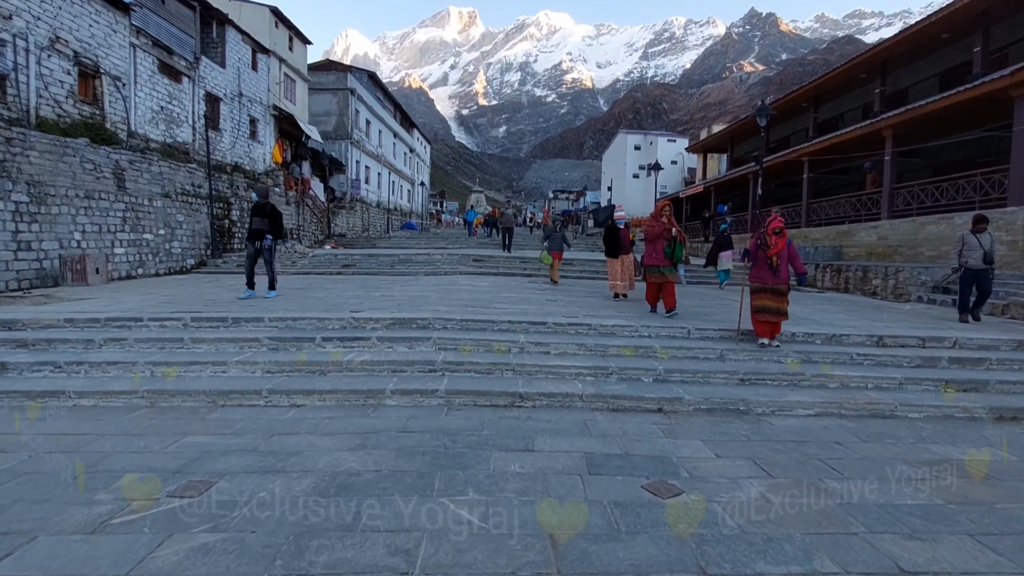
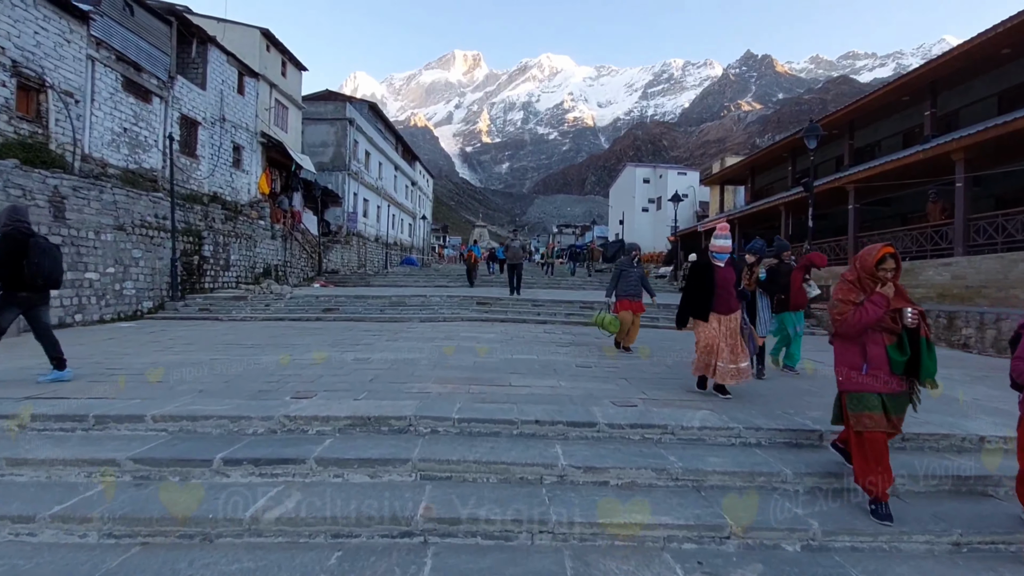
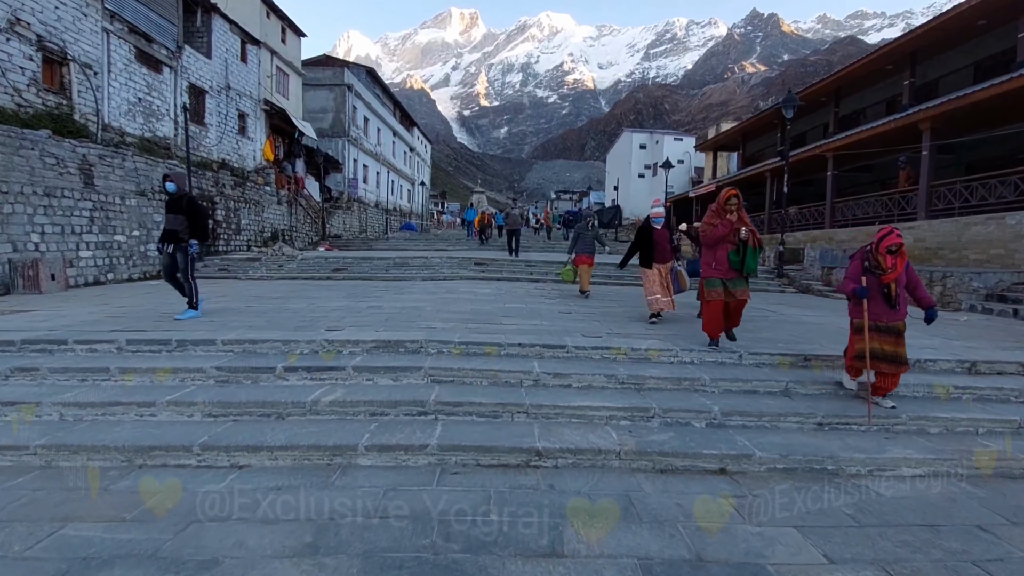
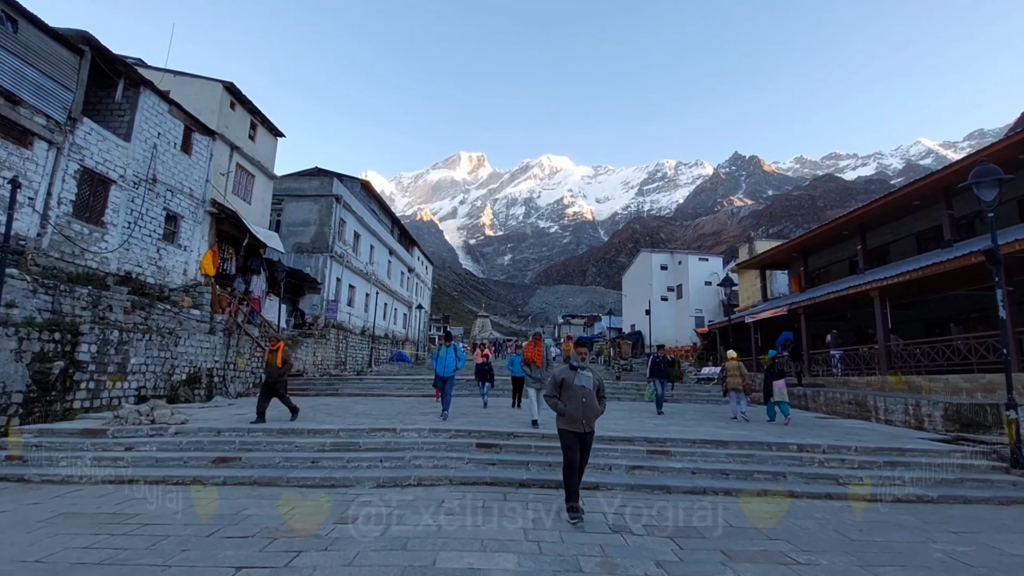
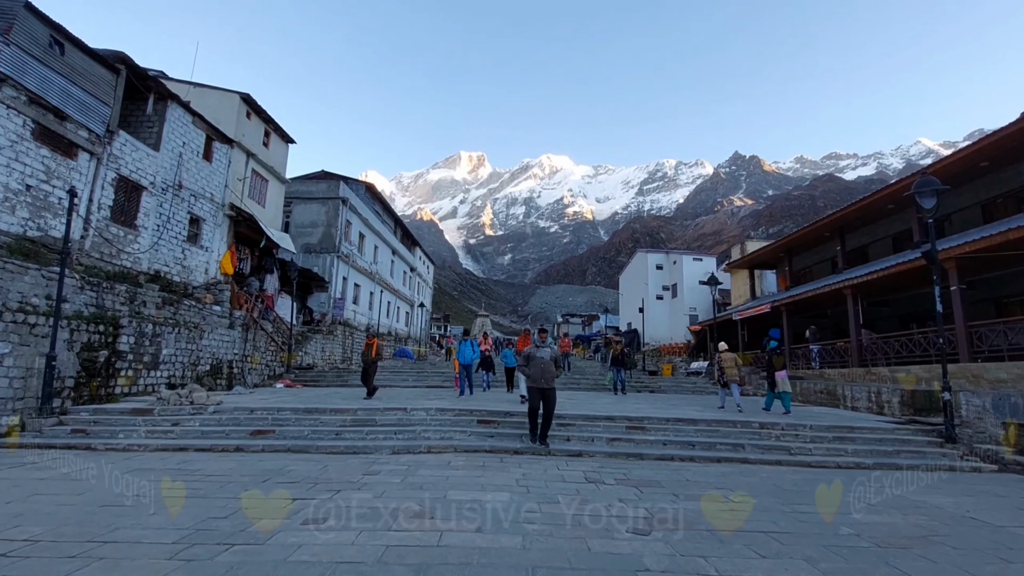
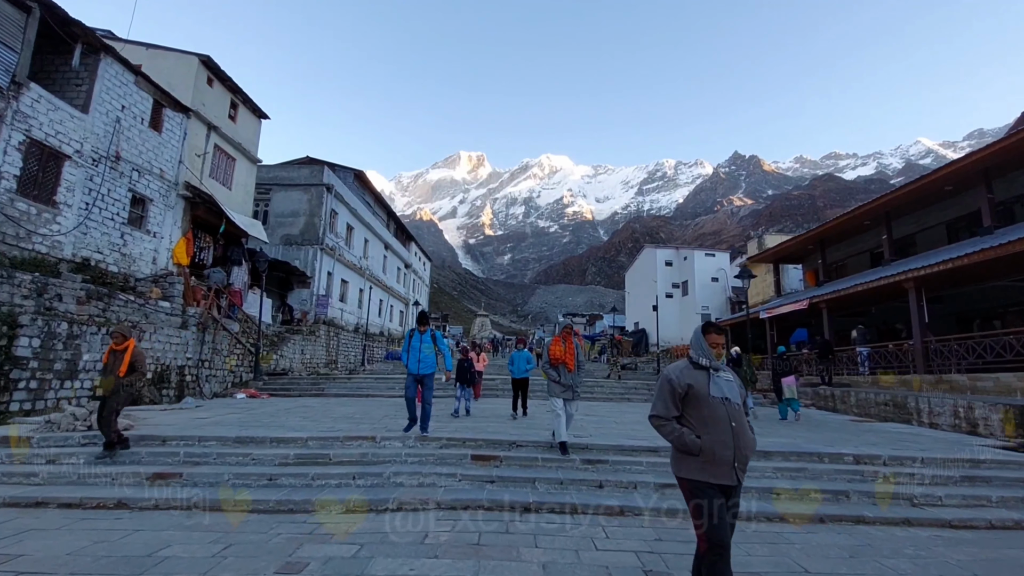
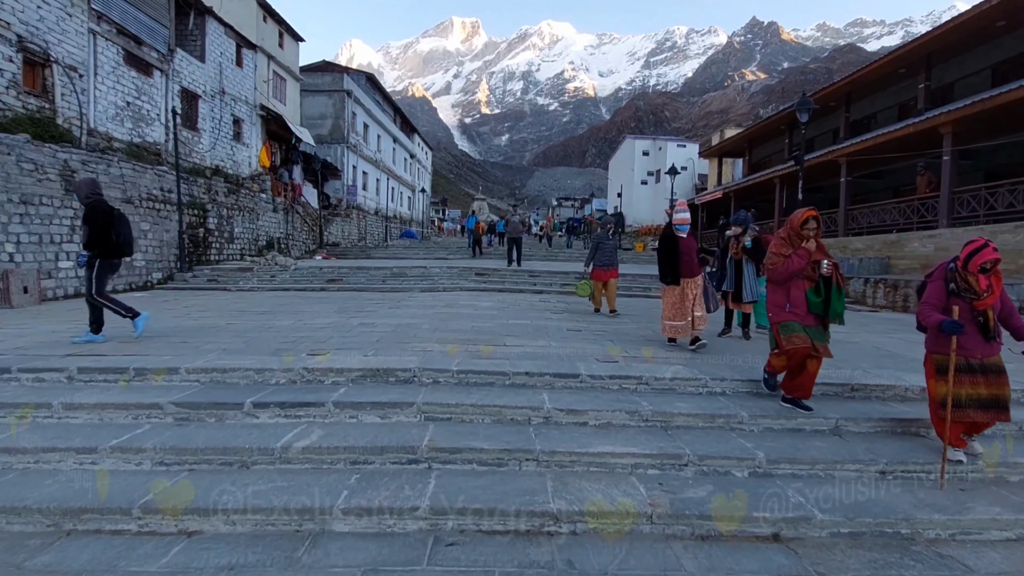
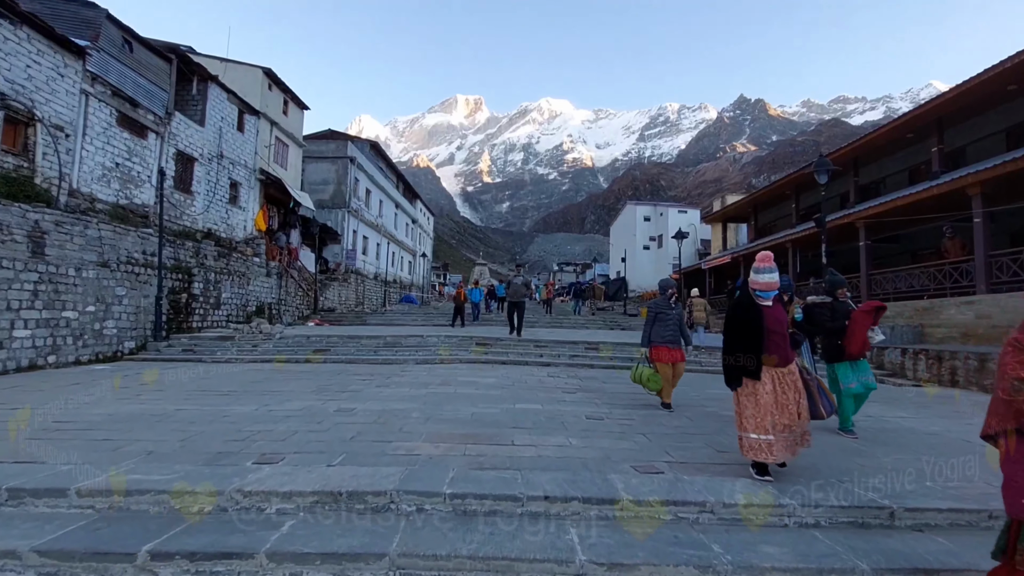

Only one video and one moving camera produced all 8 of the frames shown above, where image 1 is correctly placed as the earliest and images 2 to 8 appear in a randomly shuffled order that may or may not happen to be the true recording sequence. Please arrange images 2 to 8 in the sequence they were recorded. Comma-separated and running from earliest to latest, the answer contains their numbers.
3, 7, 2, 8, 5, 4, 6
